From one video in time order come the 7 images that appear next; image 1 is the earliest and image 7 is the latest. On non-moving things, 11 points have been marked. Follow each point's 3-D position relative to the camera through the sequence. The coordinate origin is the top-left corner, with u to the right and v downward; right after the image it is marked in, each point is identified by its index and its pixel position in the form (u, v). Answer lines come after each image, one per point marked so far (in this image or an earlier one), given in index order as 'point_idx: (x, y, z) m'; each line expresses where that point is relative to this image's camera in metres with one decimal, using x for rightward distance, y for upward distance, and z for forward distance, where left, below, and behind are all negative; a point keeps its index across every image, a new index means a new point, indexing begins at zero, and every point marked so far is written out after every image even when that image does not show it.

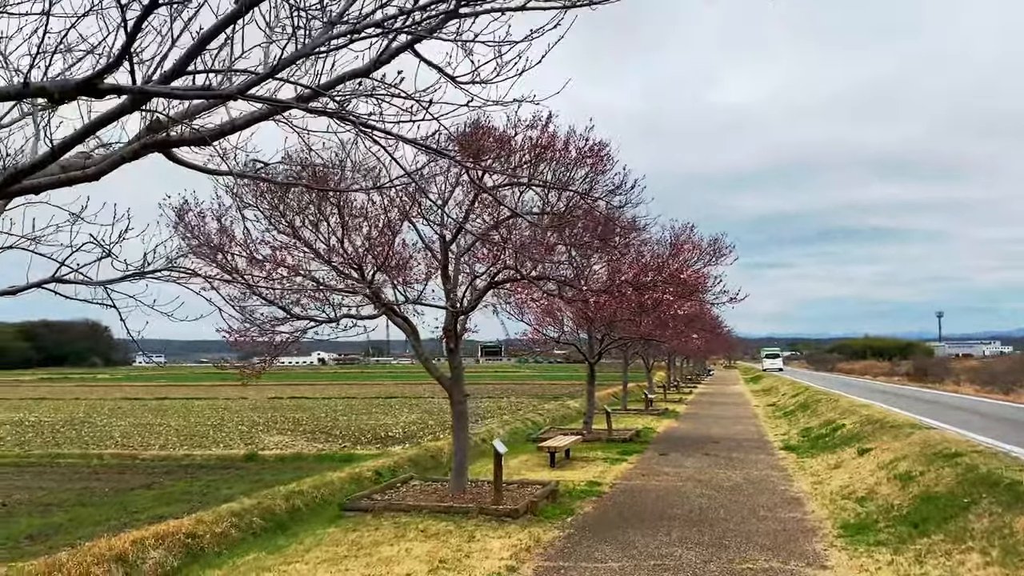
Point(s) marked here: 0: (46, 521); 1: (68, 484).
0: (-8.4, -4.2, +15.8) m
1: (-10.1, -4.5, +20.0) m
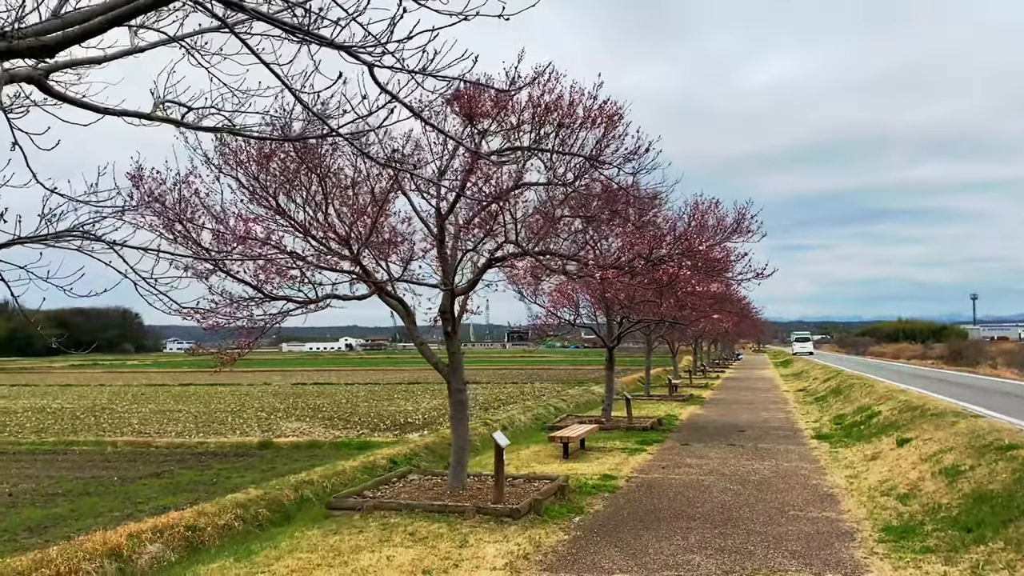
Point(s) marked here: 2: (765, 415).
0: (-8.1, -3.9, +15.3) m
1: (-9.7, -4.2, +19.7) m
2: (+5.7, -2.9, +19.7) m
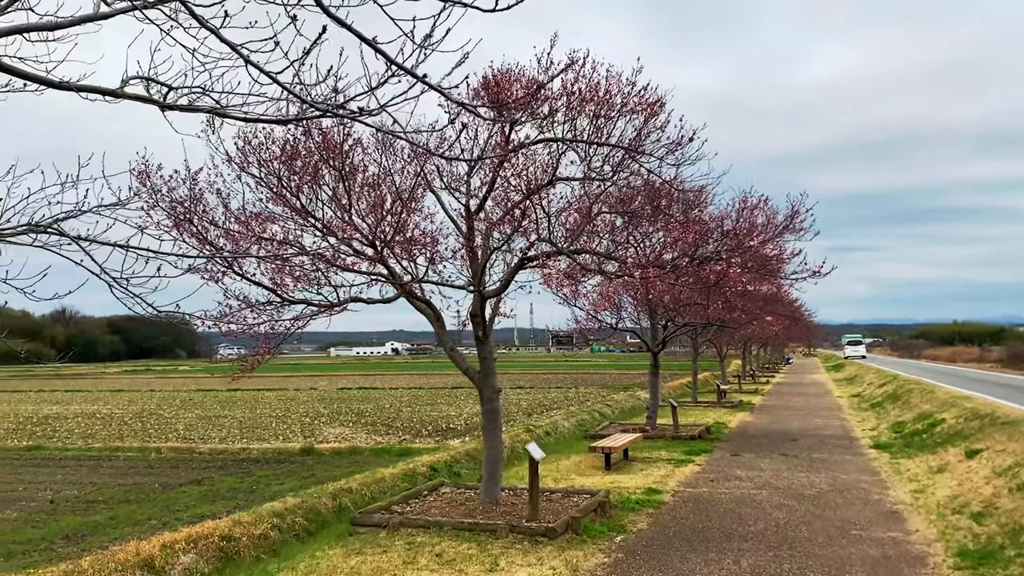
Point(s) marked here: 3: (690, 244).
0: (-7.4, -4.0, +15.2) m
1: (-8.8, -4.3, +19.7) m
2: (+6.6, -2.9, +18.9) m
3: (+1.5, +0.4, +7.4) m
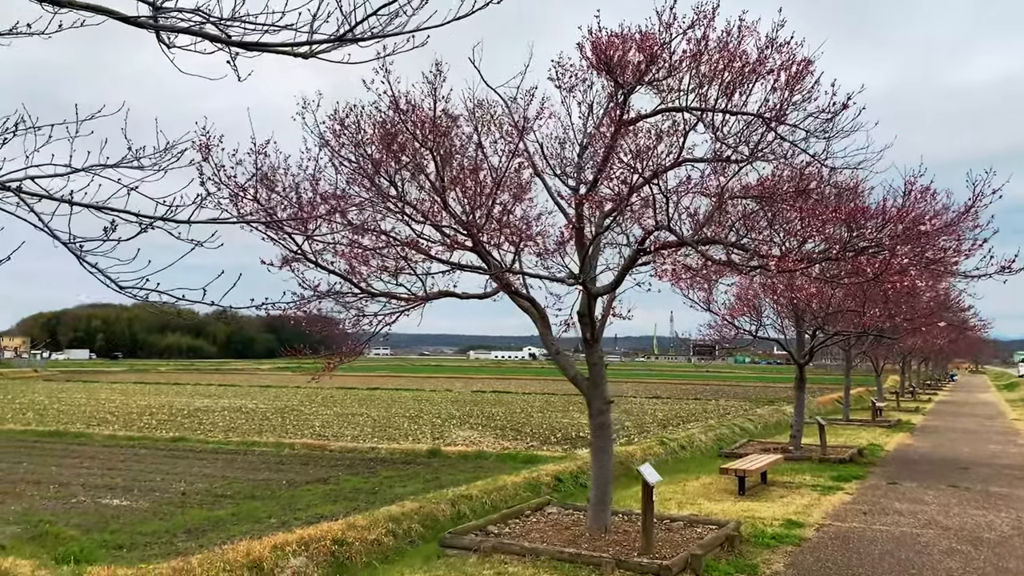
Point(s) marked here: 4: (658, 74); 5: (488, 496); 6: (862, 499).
0: (-5.3, -3.9, +15.3) m
1: (-5.9, -4.2, +19.9) m
2: (+9.1, -3.1, +16.7) m
3: (+2.3, +0.4, +6.2) m
4: (+1.1, +1.7, +6.9) m
5: (-0.4, -3.7, +15.7) m
6: (+3.8, -2.3, +9.4) m
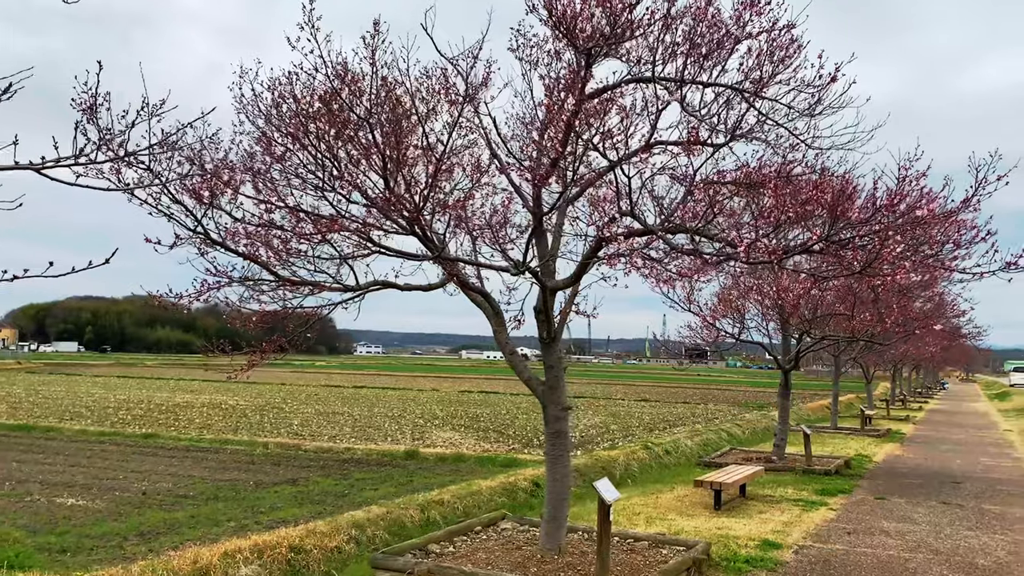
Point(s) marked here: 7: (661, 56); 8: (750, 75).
0: (-5.7, -3.8, +14.7) m
1: (-6.4, -4.1, +19.2) m
2: (+8.7, -3.2, +16.1) m
3: (+2.0, +0.4, +5.6) m
4: (+0.8, +1.8, +6.3) m
5: (-0.9, -3.7, +15.1) m
6: (+3.4, -2.3, +8.8) m
7: (+1.1, +1.7, +6.4) m
8: (+1.7, +1.6, +6.4) m
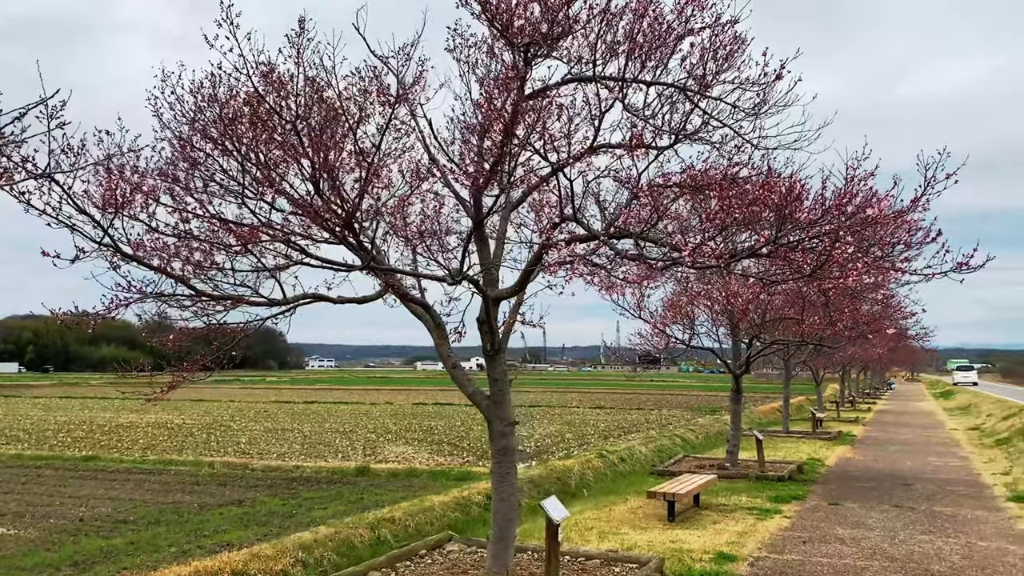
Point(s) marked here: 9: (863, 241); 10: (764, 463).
0: (-6.5, -4.1, +14.0) m
1: (-7.4, -4.4, +18.6) m
2: (+7.8, -3.2, +16.3) m
3: (+1.6, +0.4, +5.4) m
4: (+0.4, +1.7, +6.1) m
5: (-1.7, -3.9, +14.7) m
6: (+2.9, -2.3, +8.7) m
7: (+0.6, +1.7, +6.3) m
8: (+1.3, +1.5, +6.2) m
9: (+2.3, +0.3, +5.7) m
10: (+3.8, -2.6, +13.1) m
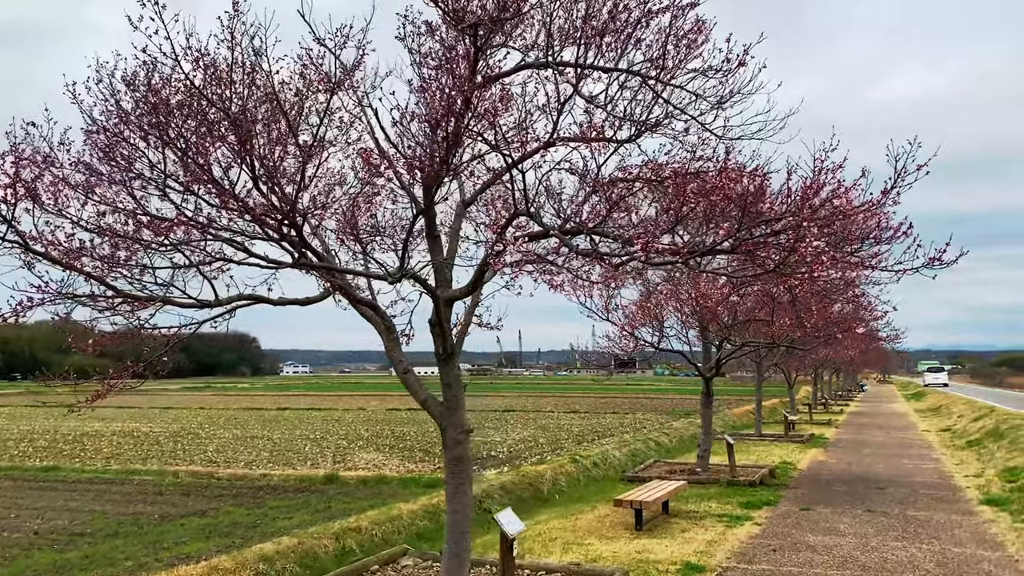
0: (-7.0, -4.1, +13.6) m
1: (-8.0, -4.5, +18.1) m
2: (+7.2, -3.2, +16.2) m
3: (+1.4, +0.4, +5.2) m
4: (+0.1, +1.7, +5.8) m
5: (-2.2, -3.9, +14.4) m
6: (+2.5, -2.3, +8.5) m
7: (+0.3, +1.7, +6.0) m
8: (+1.0, +1.5, +6.0) m
9: (+2.0, +0.3, +5.5) m
10: (+3.3, -2.6, +12.9) m
